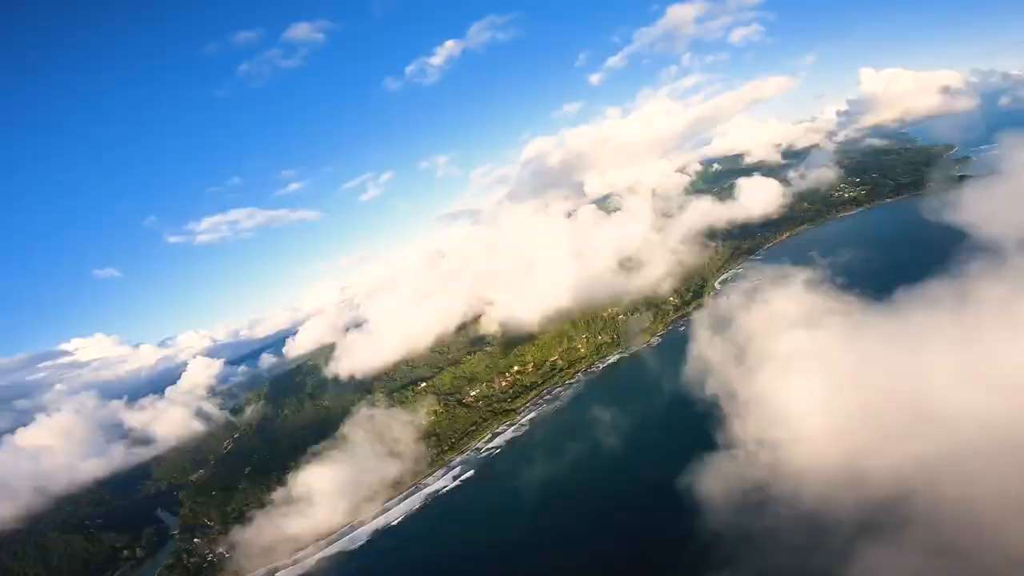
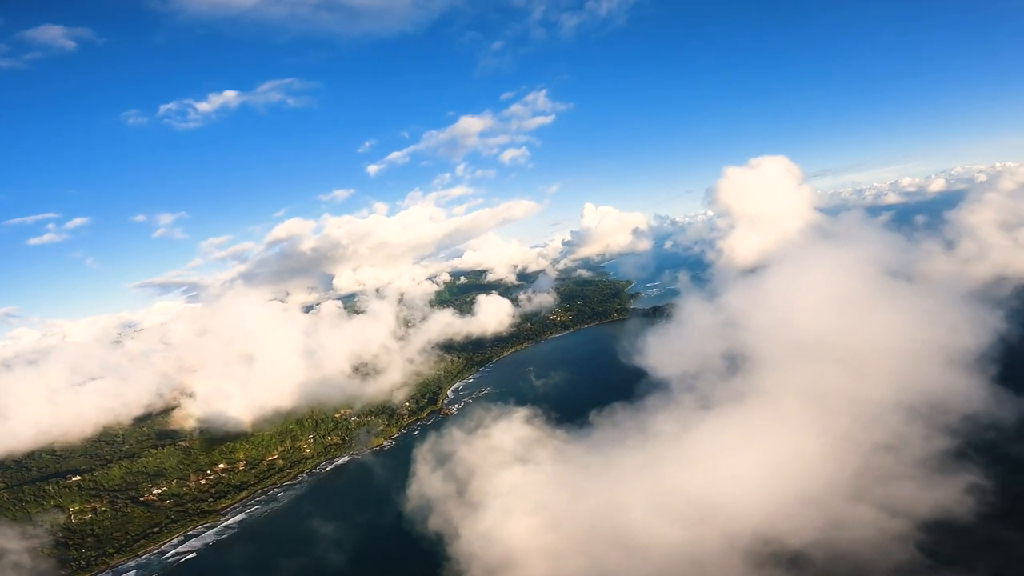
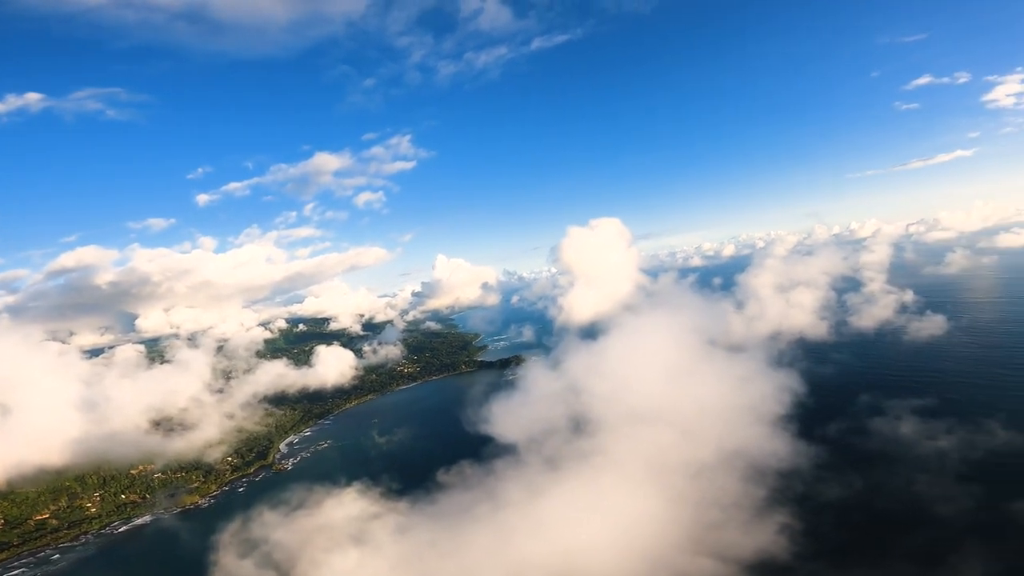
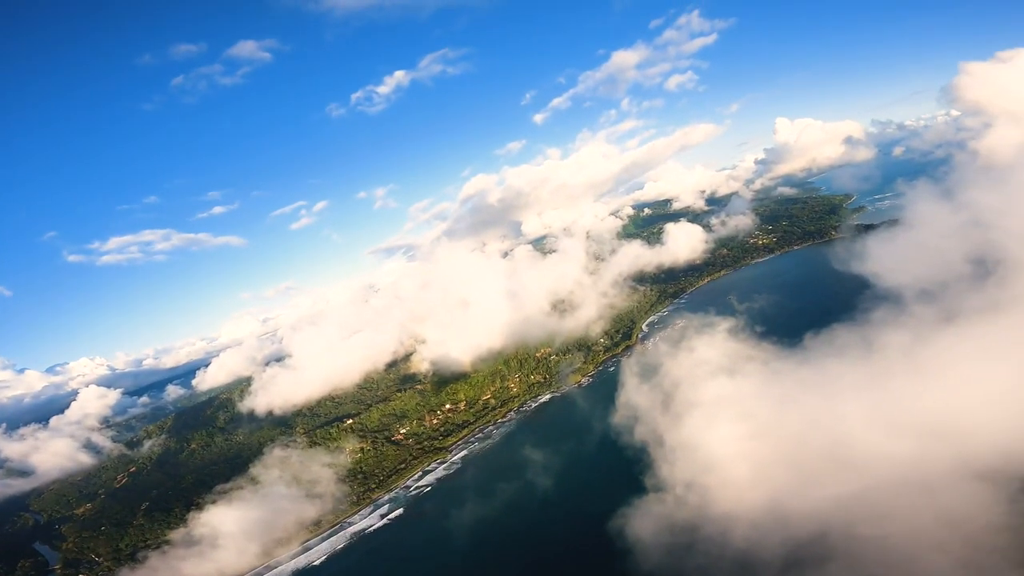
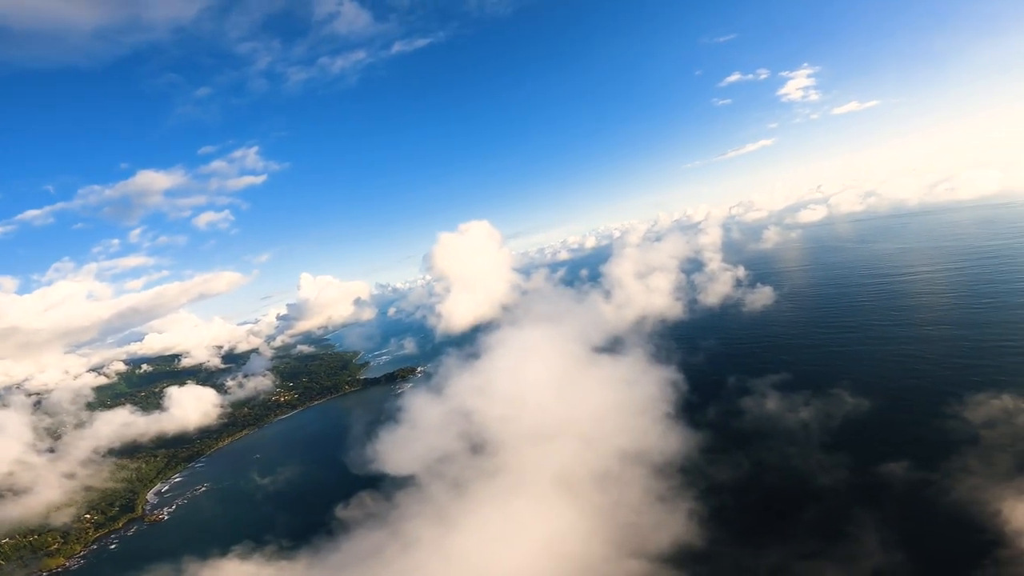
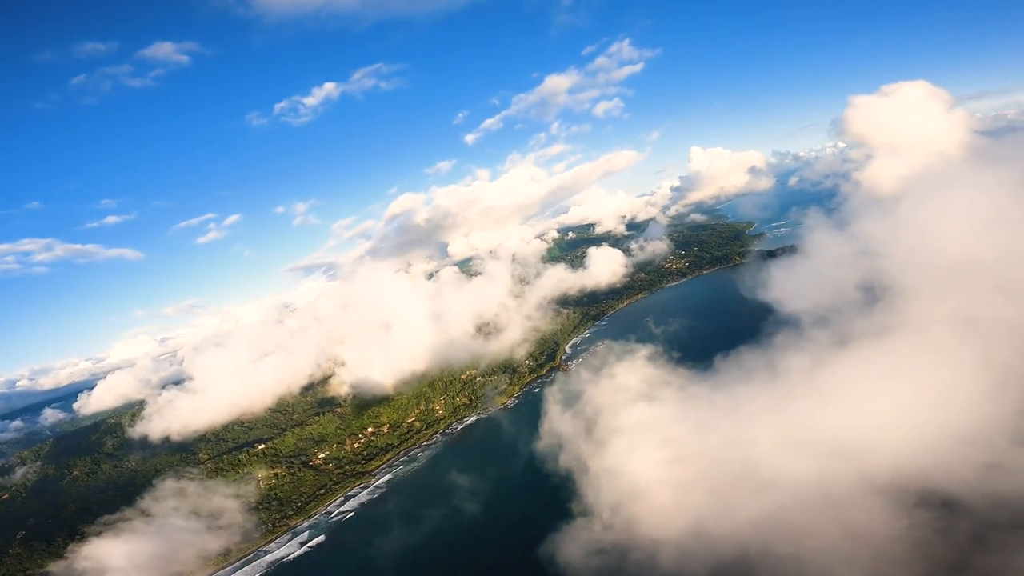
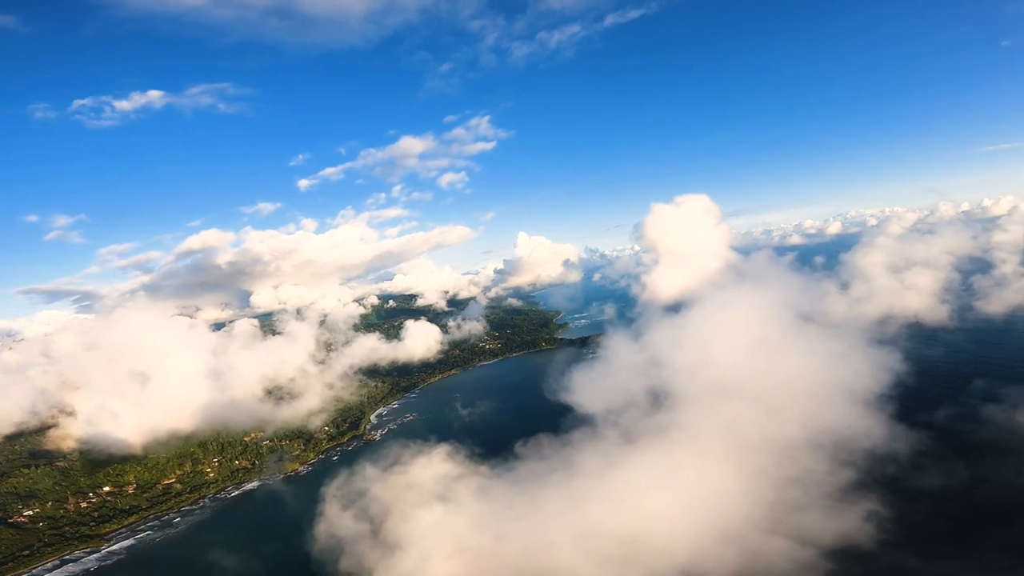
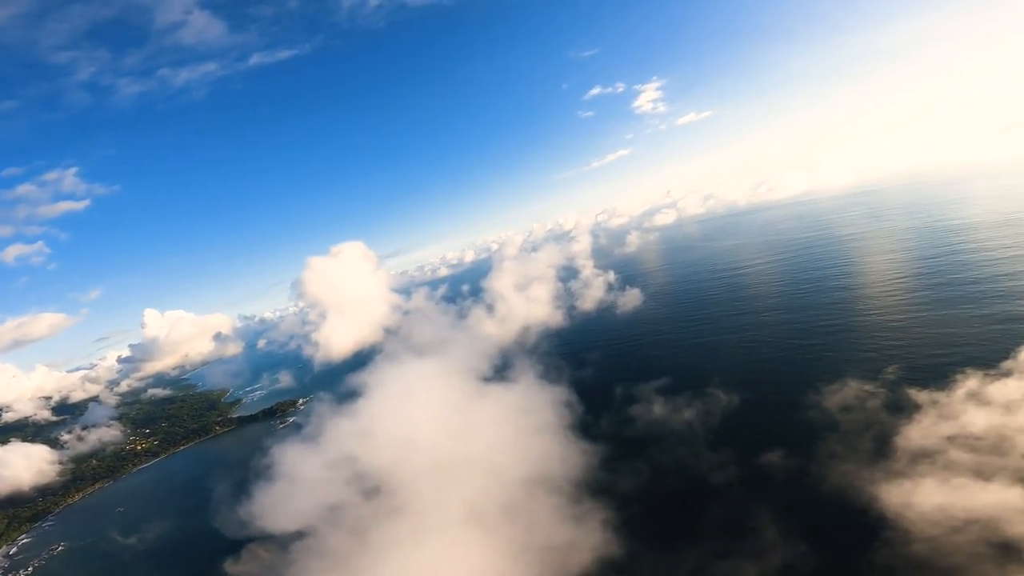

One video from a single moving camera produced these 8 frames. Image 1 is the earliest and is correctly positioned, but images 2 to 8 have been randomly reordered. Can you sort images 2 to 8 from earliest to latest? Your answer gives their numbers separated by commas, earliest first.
4, 6, 2, 7, 3, 5, 8
